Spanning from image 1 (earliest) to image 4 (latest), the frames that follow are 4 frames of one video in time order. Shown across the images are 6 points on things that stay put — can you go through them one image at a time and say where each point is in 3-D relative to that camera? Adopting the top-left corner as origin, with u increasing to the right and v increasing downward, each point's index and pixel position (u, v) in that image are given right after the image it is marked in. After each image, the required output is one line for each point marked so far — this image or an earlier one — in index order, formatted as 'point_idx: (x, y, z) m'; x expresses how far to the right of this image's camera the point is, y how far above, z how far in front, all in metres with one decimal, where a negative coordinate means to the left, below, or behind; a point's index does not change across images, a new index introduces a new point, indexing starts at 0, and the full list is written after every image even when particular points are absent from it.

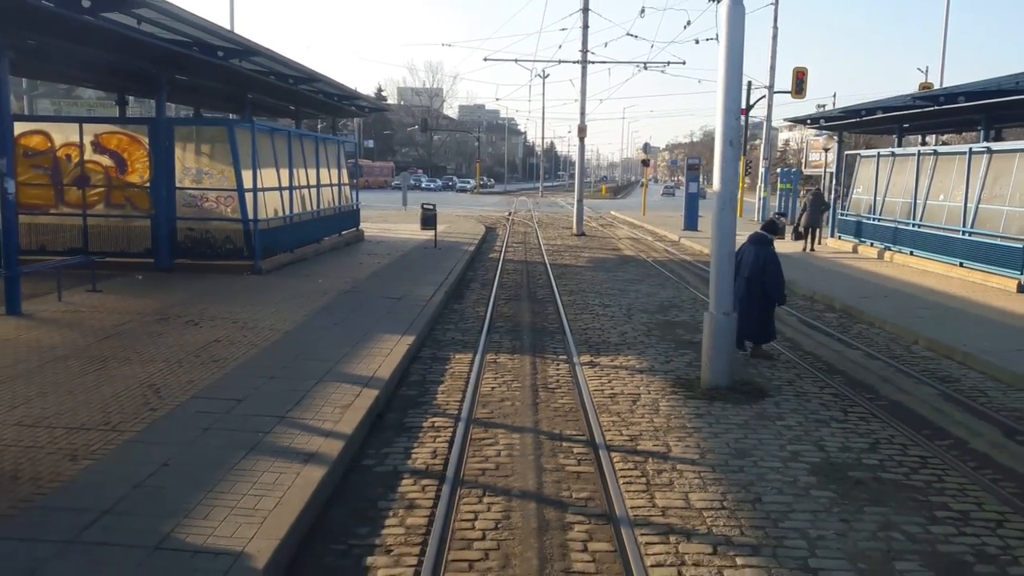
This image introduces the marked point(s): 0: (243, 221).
0: (-4.1, +1.0, +14.9) m
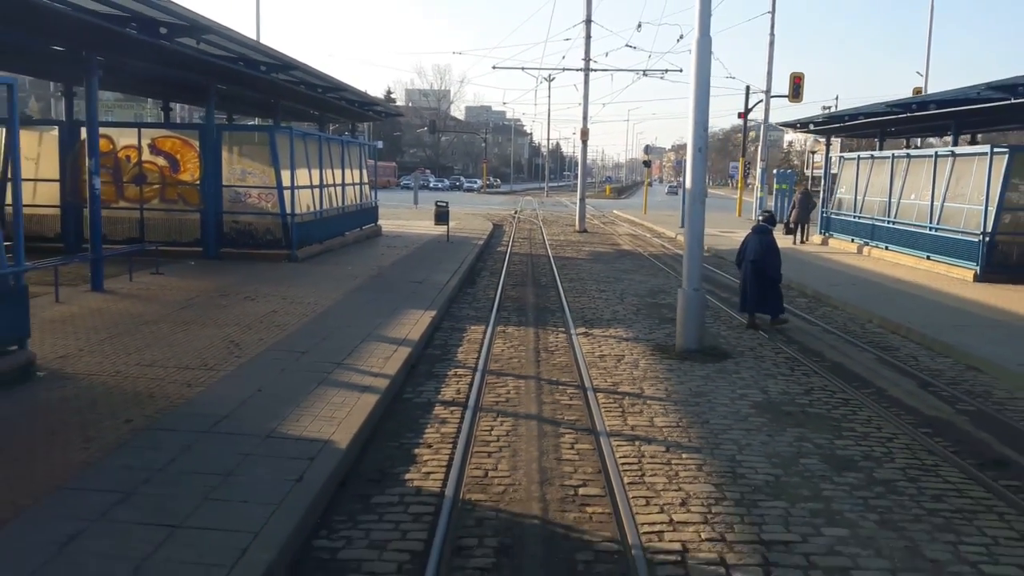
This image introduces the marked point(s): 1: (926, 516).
0: (-3.9, +1.3, +16.7) m
1: (+2.3, -1.2, +5.4) m
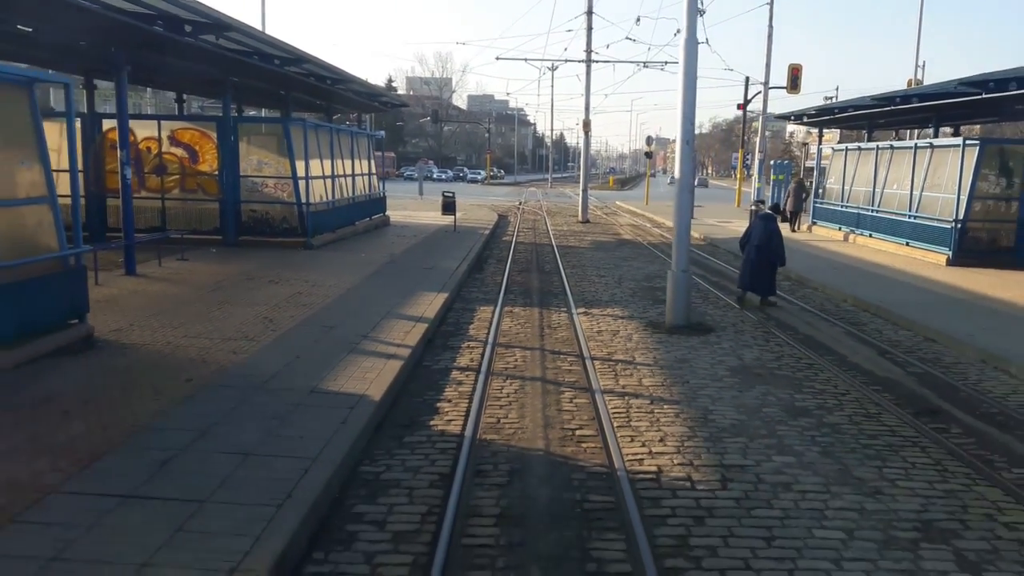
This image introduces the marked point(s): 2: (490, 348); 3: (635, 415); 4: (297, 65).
0: (-3.9, +1.5, +17.8) m
1: (+2.3, -1.1, +6.6) m
2: (-0.2, -0.6, +9.7) m
3: (+0.9, -0.9, +7.2) m
4: (-4.0, +4.1, +18.4) m
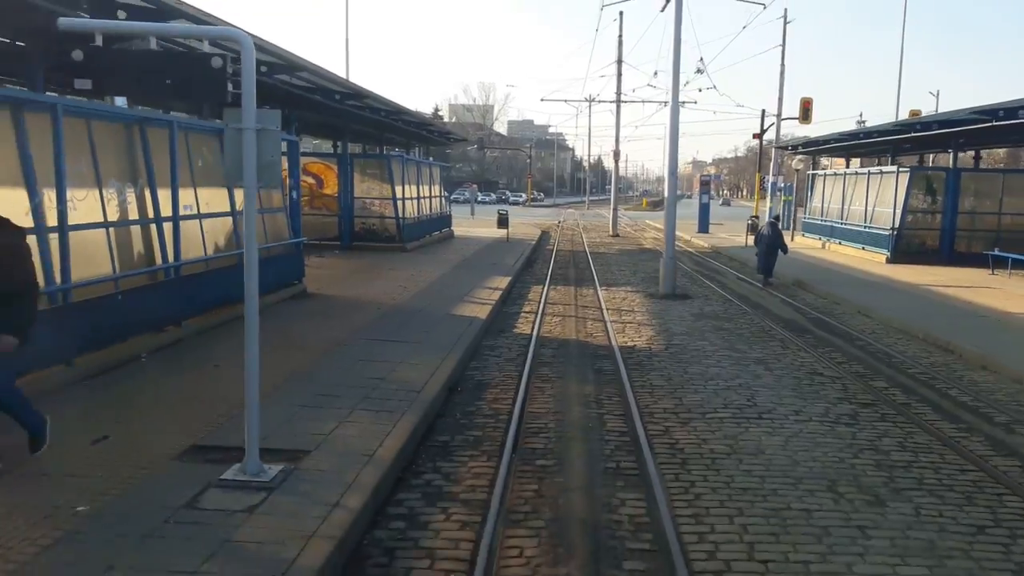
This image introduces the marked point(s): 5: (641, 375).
0: (-2.8, +1.7, +23.7) m
1: (+2.9, -0.6, +12.1) m
2: (+0.5, -0.2, +15.3) m
3: (+1.5, -0.5, +12.8) m
4: (-2.9, +4.3, +24.3) m
5: (+1.3, -0.9, +9.7) m
